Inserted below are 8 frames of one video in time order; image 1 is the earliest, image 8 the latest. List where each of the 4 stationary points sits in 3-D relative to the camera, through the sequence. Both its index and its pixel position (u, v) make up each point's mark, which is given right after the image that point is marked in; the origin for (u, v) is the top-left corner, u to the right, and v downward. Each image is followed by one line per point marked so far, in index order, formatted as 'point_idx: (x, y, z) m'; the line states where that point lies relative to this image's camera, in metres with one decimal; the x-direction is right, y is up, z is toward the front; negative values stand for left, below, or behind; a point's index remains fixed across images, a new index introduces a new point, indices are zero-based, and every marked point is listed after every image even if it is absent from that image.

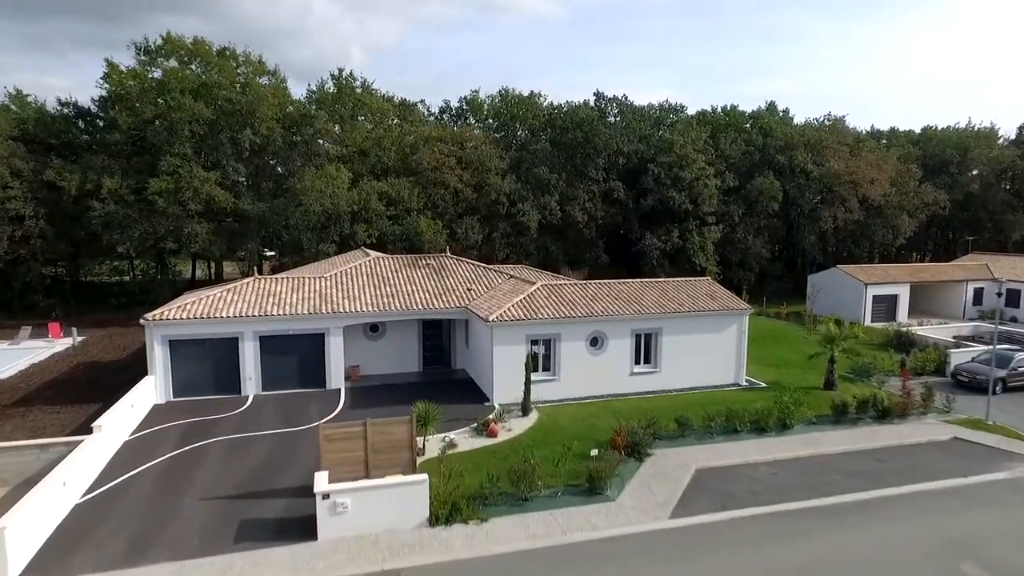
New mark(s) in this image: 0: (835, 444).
0: (+14.6, -7.0, +18.4) m
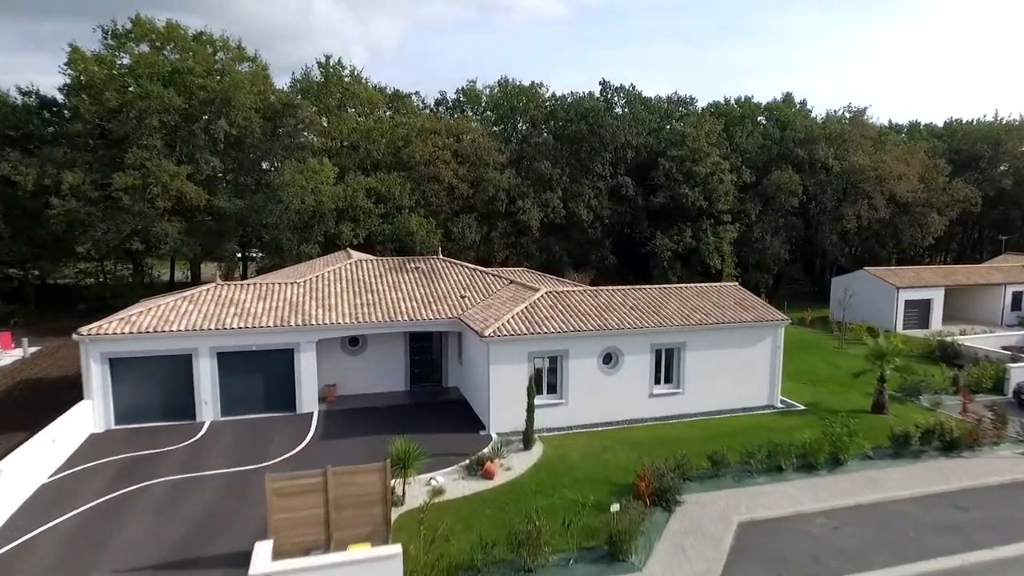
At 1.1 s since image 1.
0: (+14.5, -7.4, +15.3) m
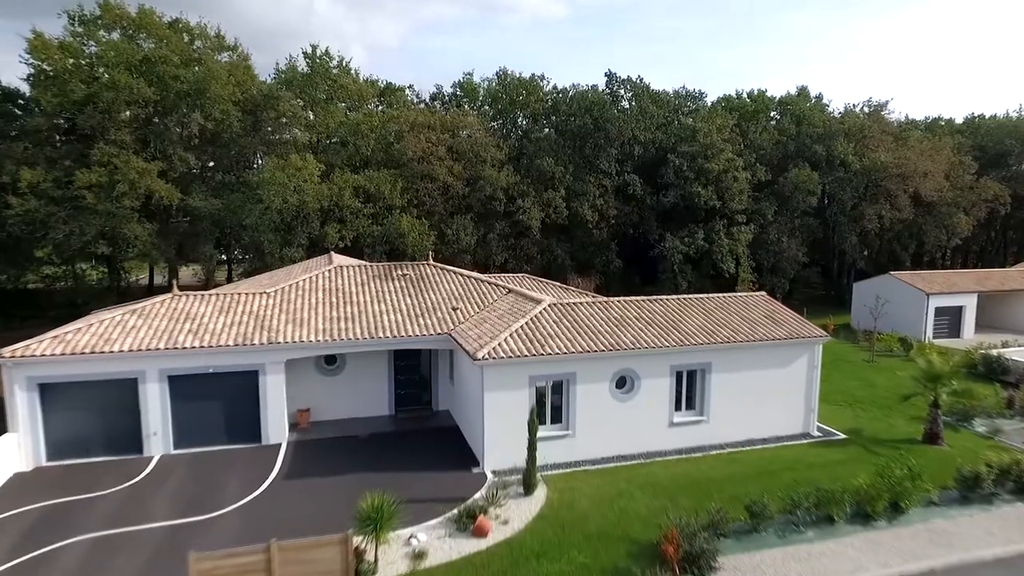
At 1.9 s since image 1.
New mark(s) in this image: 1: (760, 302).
0: (+14.5, -7.9, +12.7) m
1: (+11.7, -0.7, +19.4) m
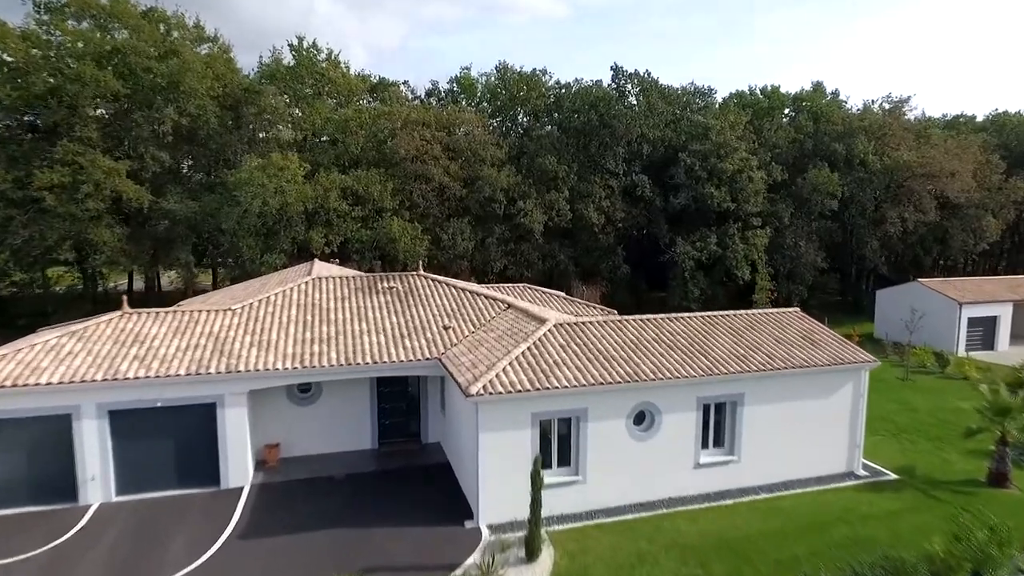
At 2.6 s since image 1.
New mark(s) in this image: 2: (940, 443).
0: (+14.5, -8.6, +10.3) m
1: (+11.7, -1.4, +17.0) m
2: (+18.3, -6.6, +17.5) m
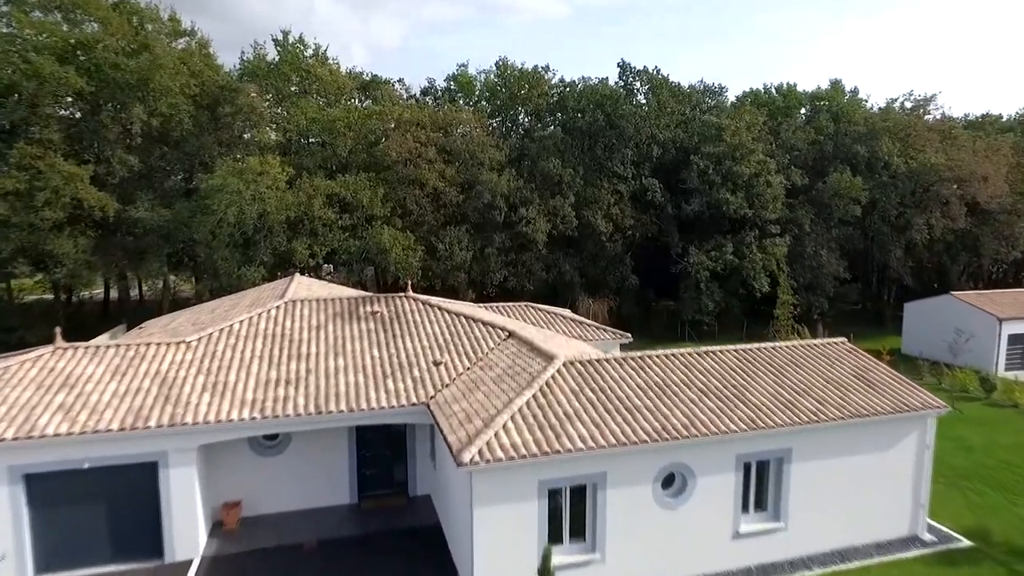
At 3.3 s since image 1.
0: (+14.5, -9.6, +7.9) m
1: (+11.8, -2.4, +14.6) m
2: (+18.3, -7.6, +15.0) m
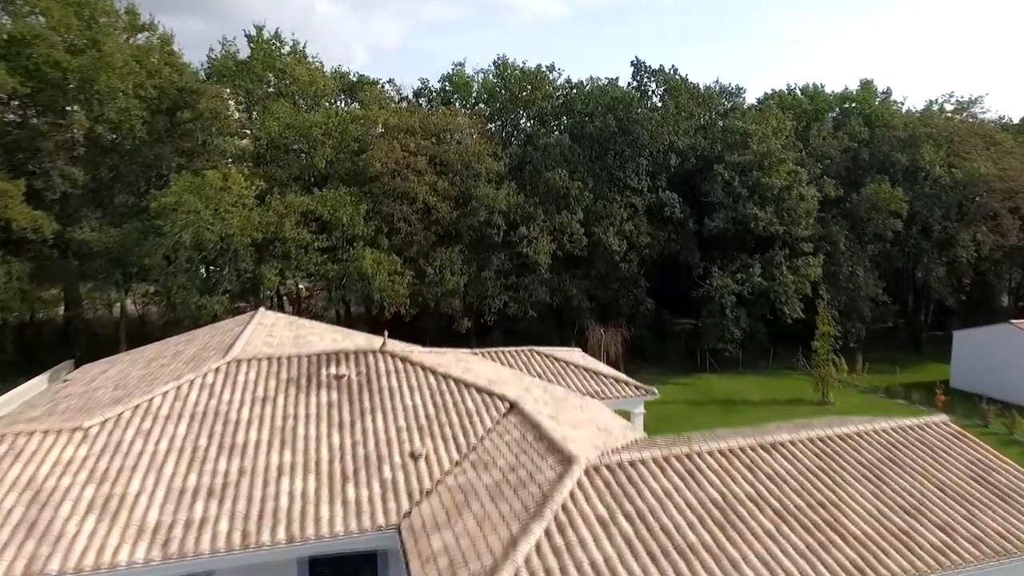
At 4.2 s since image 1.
0: (+14.6, -11.4, +4.3) m
1: (+11.9, -4.2, +11.1) m
2: (+18.4, -9.4, +11.5) m
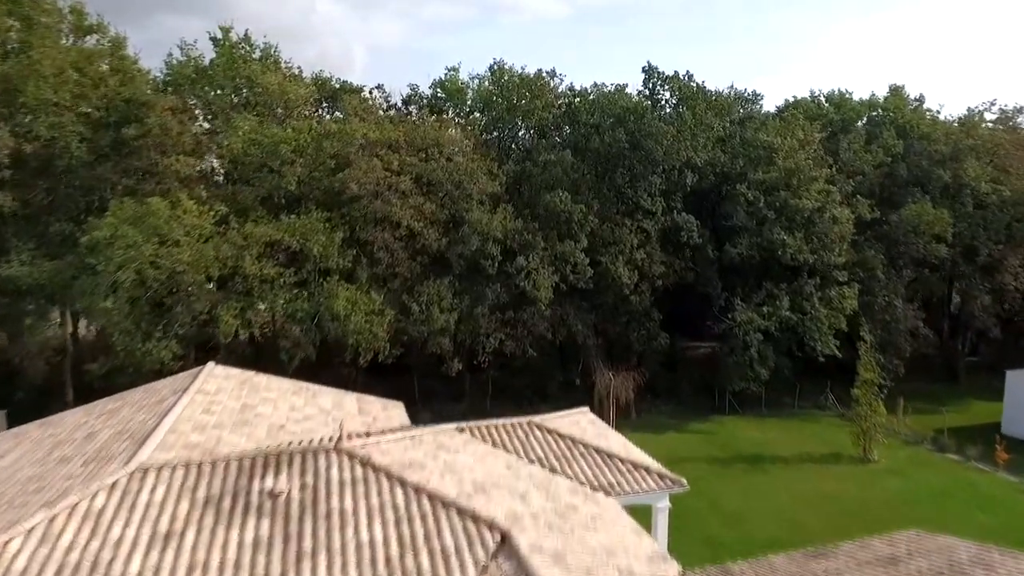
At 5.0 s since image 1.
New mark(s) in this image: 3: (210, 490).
0: (+14.4, -13.5, +1.1) m
1: (+11.7, -6.3, +7.8) m
2: (+18.2, -11.6, +8.3) m
3: (-7.4, -4.9, +10.1) m
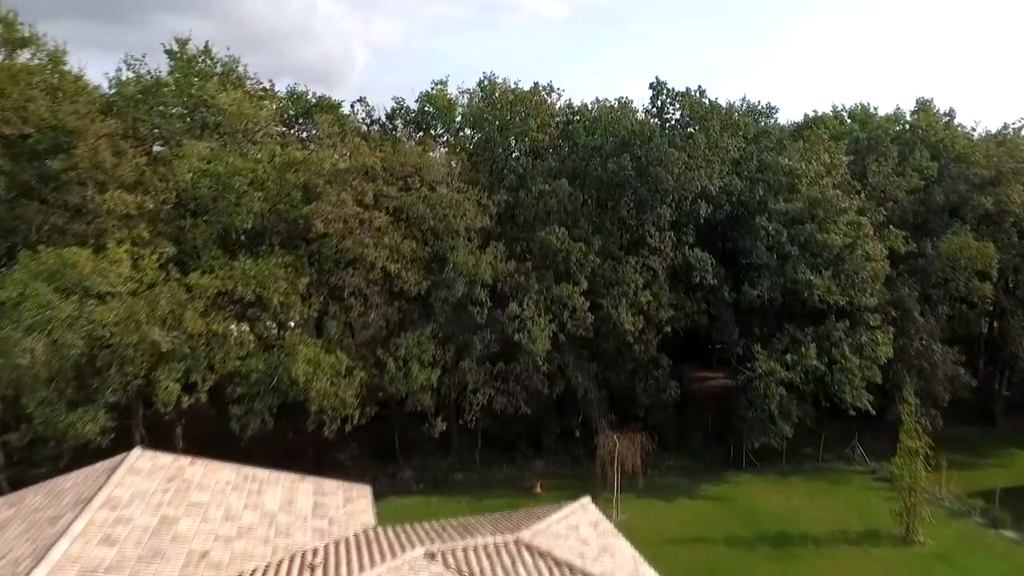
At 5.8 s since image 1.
0: (+13.9, -16.1, -1.9) m
1: (+11.2, -8.9, +4.9) m
2: (+17.7, -14.1, +5.3) m
3: (-7.9, -7.4, +7.2) m
